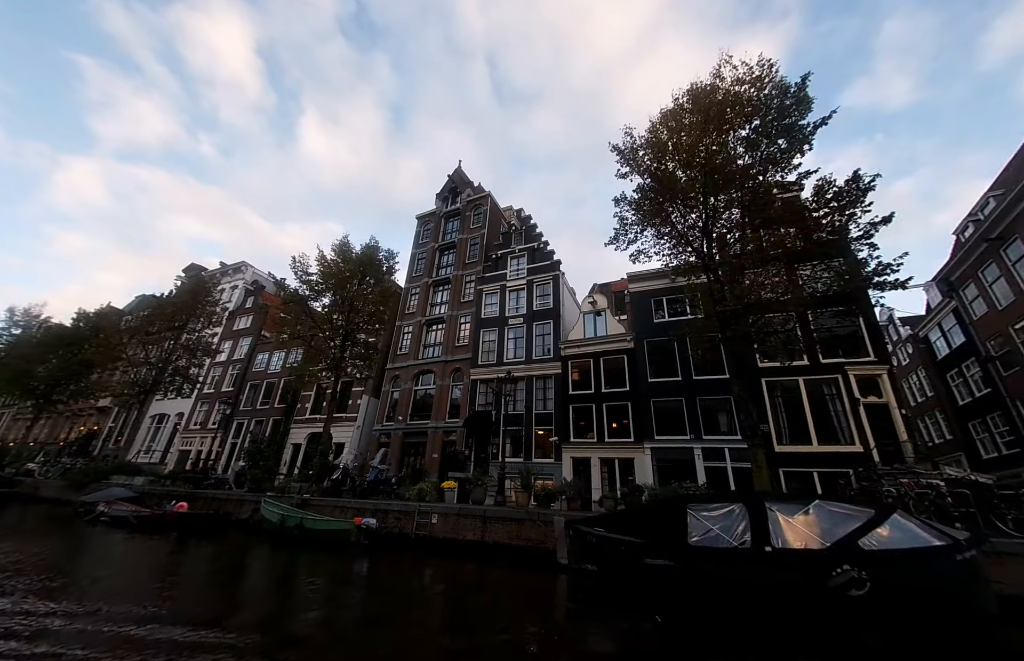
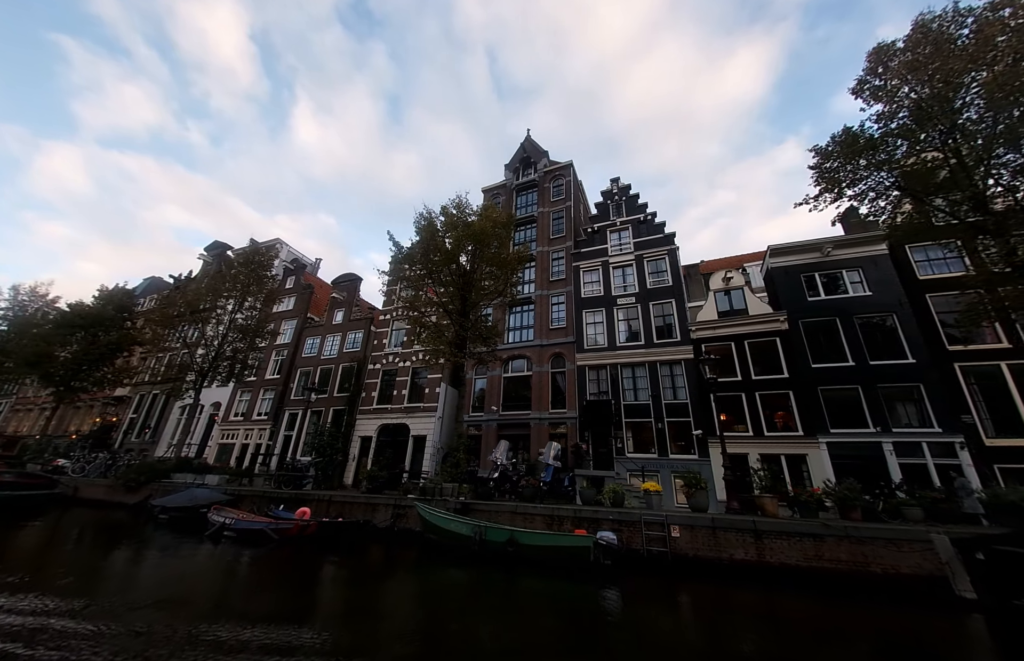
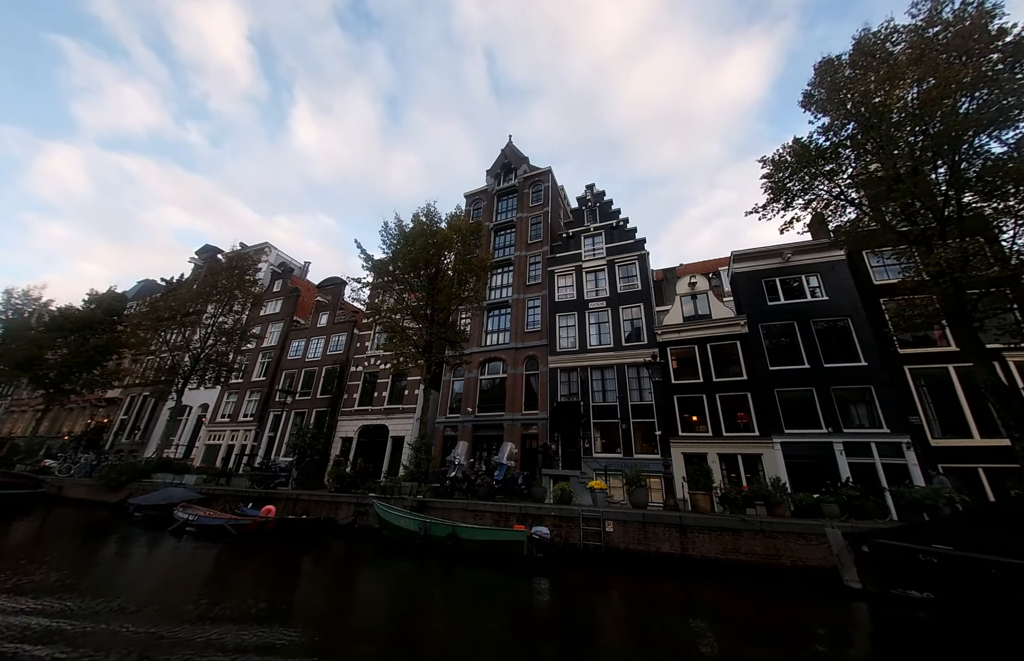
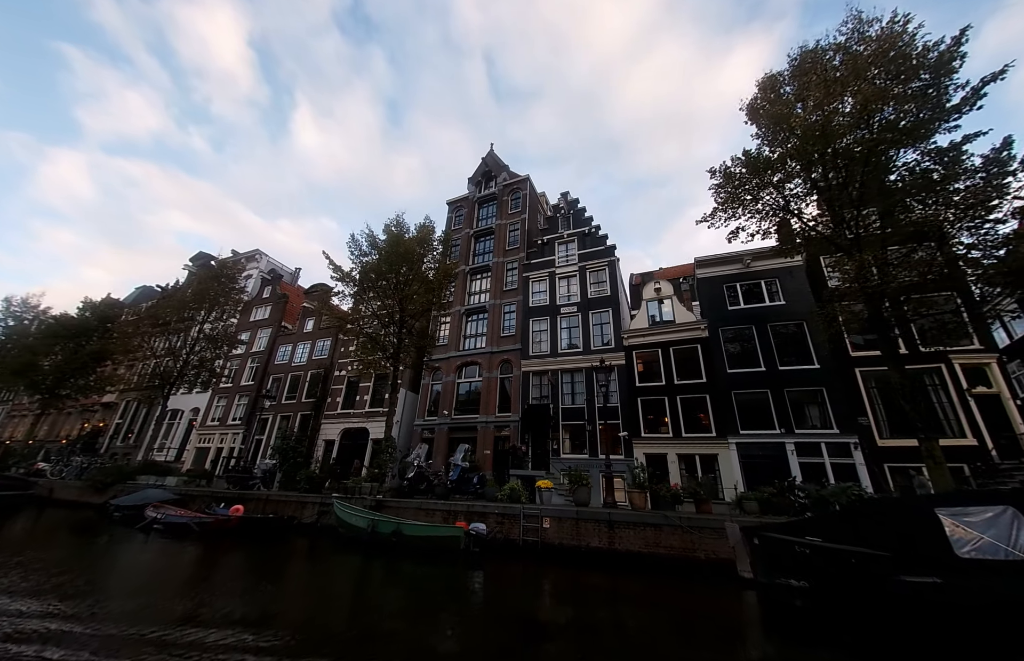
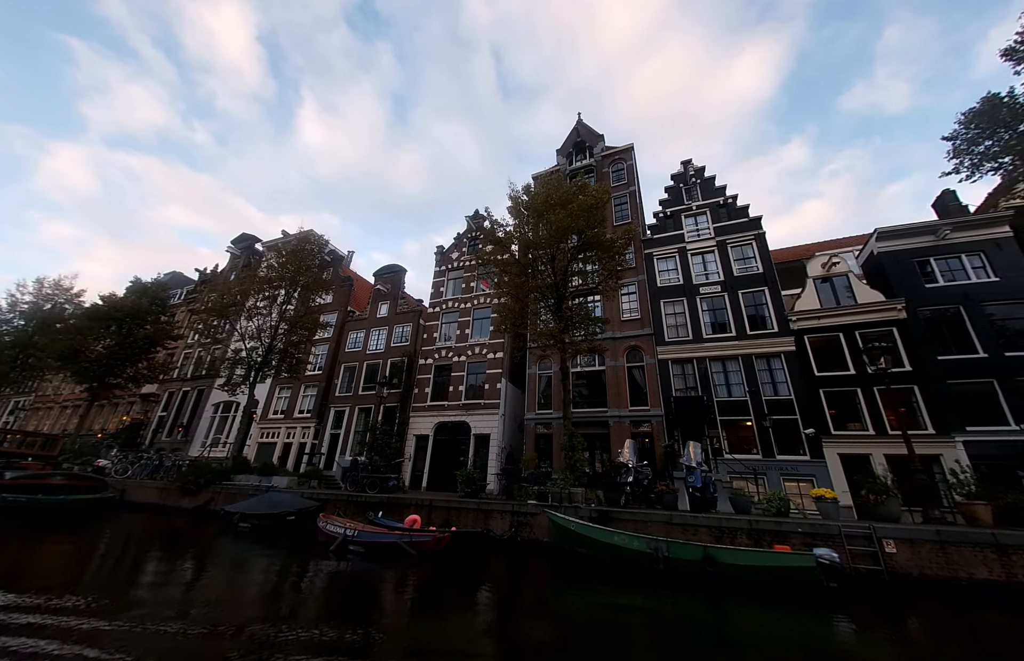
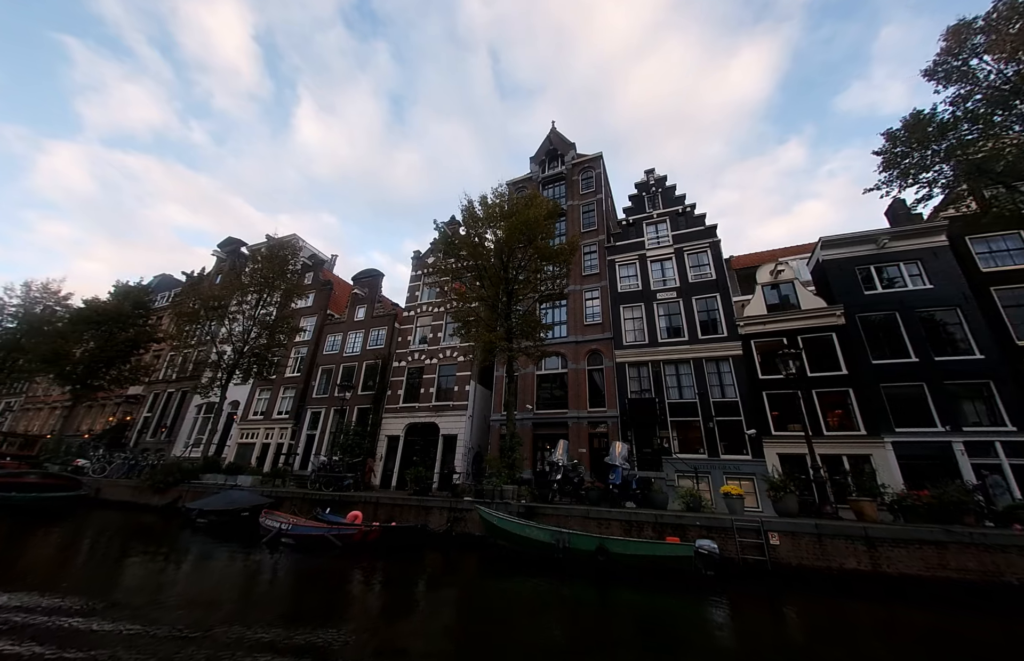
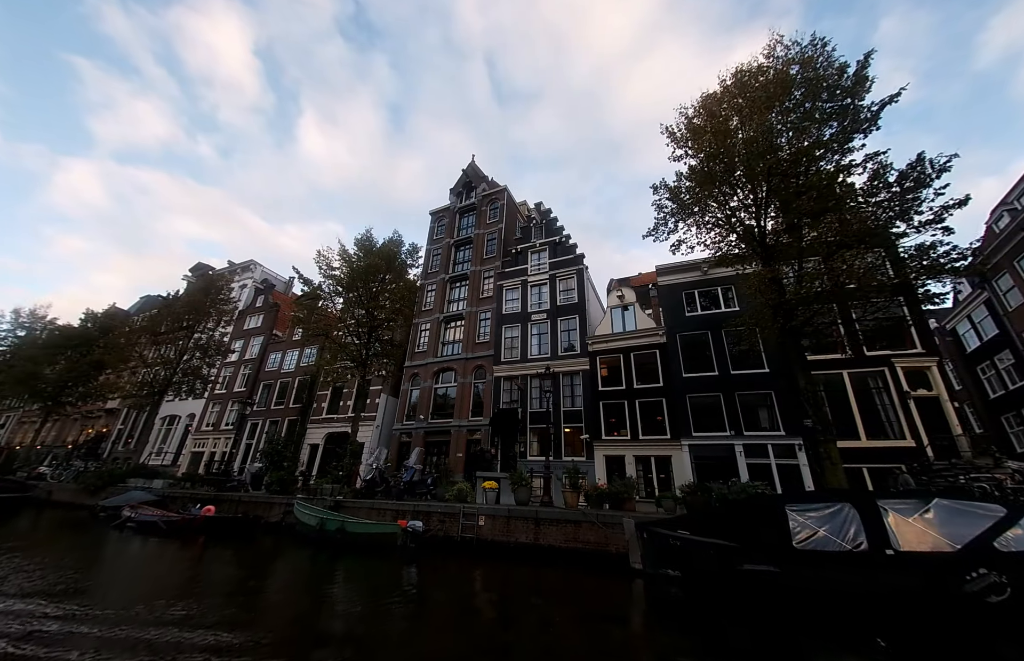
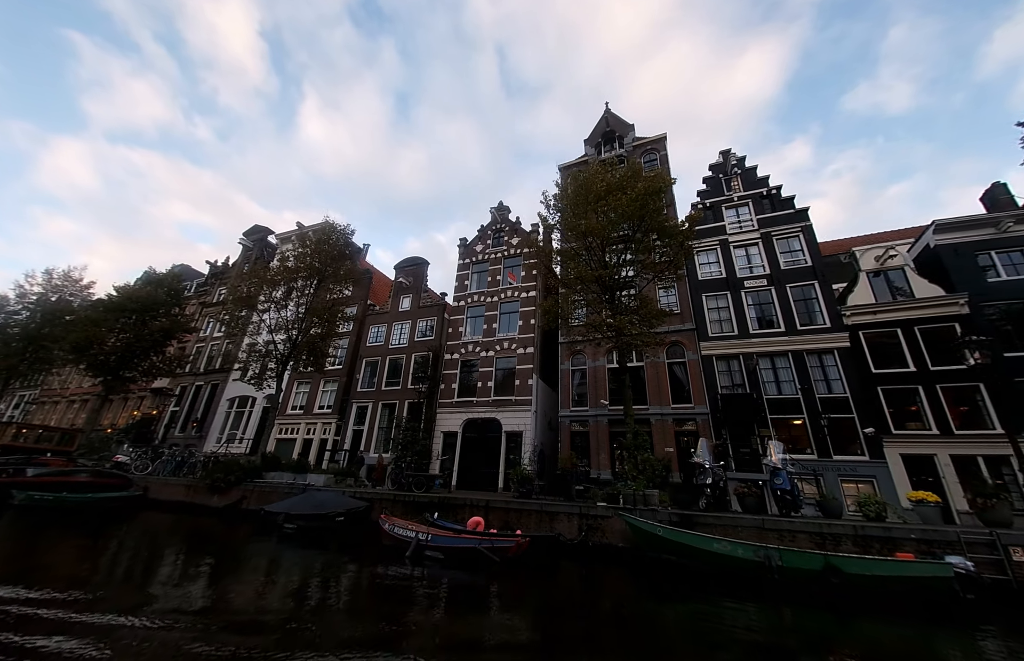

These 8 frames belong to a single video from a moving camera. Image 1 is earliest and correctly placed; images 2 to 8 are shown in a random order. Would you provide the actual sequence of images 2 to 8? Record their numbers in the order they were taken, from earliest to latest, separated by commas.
7, 4, 3, 2, 6, 5, 8
